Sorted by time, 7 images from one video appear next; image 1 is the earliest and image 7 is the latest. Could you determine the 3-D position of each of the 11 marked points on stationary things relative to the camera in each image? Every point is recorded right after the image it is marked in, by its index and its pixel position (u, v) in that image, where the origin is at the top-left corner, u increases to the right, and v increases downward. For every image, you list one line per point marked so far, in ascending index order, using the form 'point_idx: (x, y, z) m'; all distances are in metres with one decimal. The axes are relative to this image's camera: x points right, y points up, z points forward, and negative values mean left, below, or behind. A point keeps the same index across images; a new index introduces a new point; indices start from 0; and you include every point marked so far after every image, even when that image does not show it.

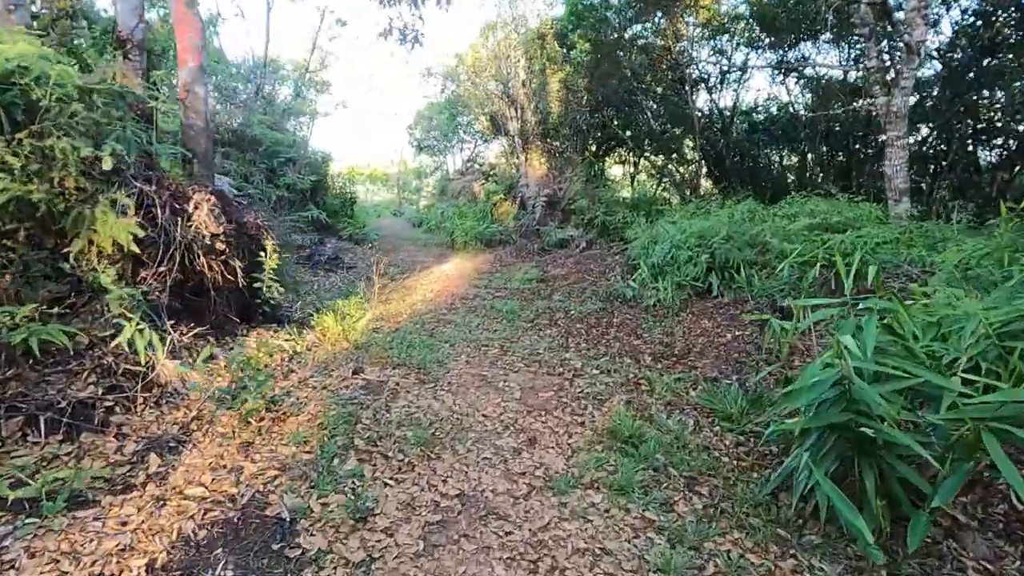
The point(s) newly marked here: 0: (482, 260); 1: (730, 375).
0: (-0.6, +0.5, +10.2) m
1: (+1.6, -0.7, +4.0) m
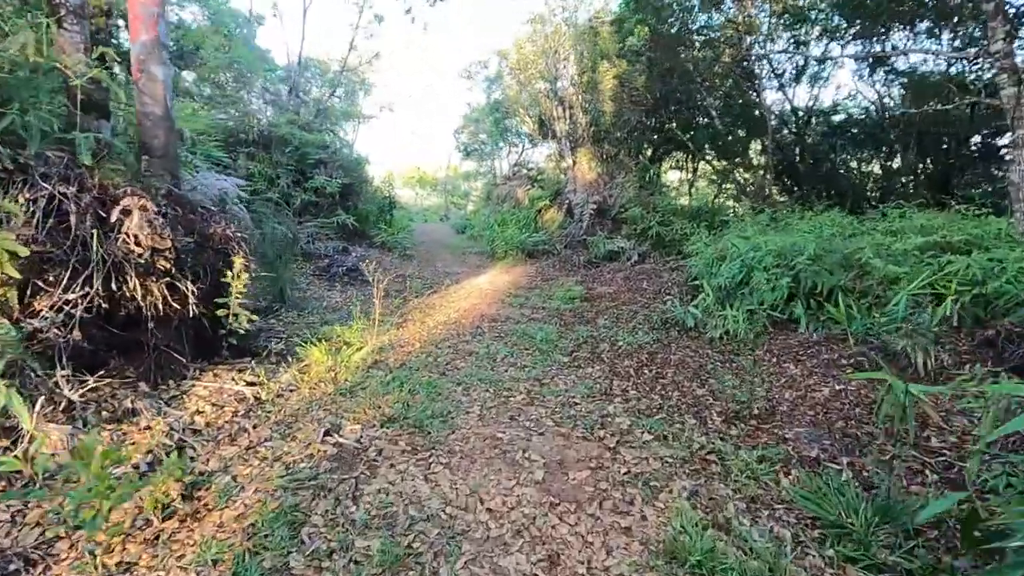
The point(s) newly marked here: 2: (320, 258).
0: (+0.2, +0.3, +9.2) m
1: (+1.8, -0.9, +2.9) m
2: (-2.6, +0.4, +7.1) m
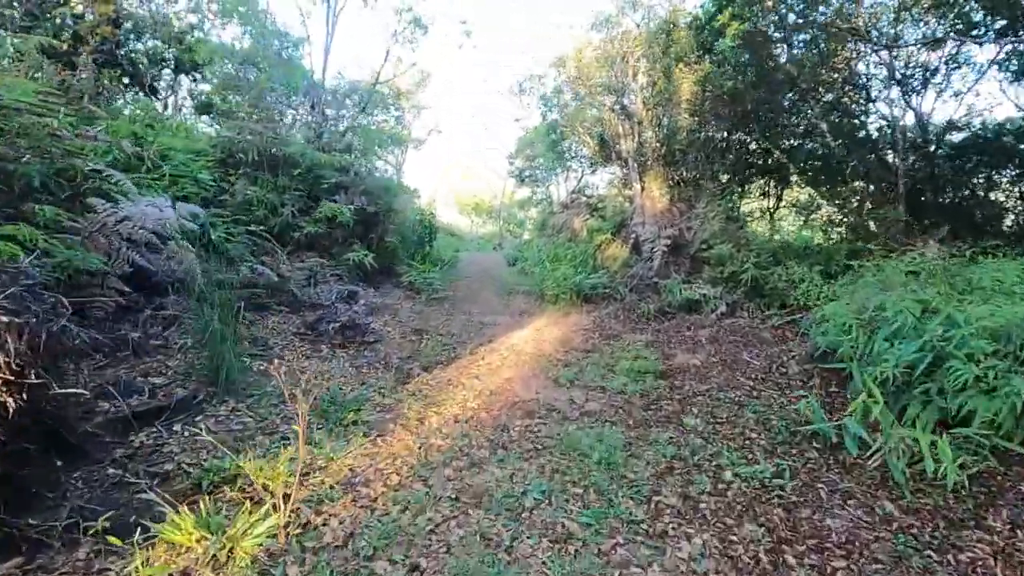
0: (+0.9, -0.5, +7.3) m
1: (+1.7, -1.4, +0.8) m
2: (-2.1, -0.2, +5.6) m
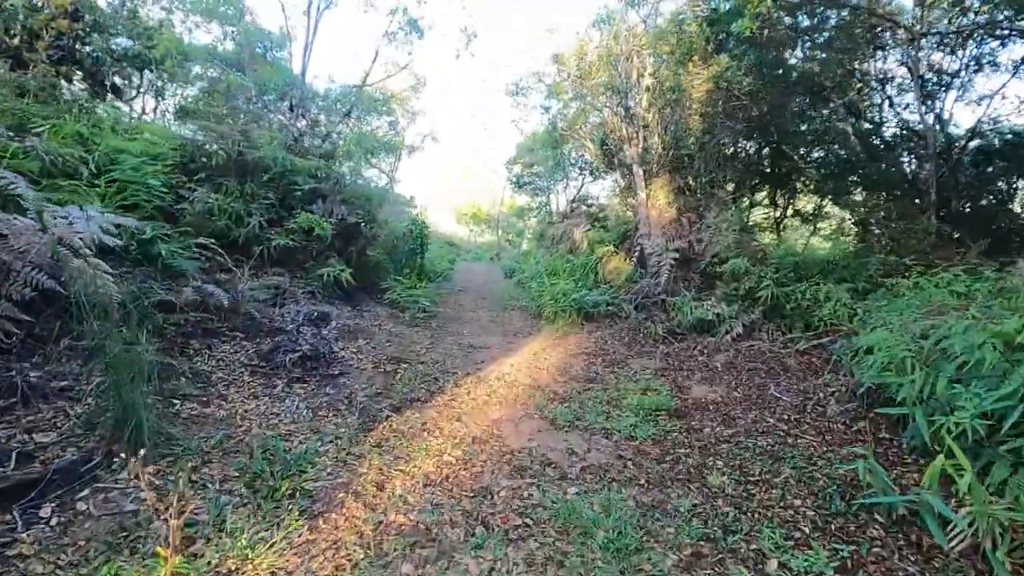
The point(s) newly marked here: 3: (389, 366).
0: (+0.8, -0.8, +6.6) m
1: (+1.6, -1.5, 0.0) m
2: (-2.2, -0.4, +4.8) m
3: (-1.1, -0.7, +4.9) m
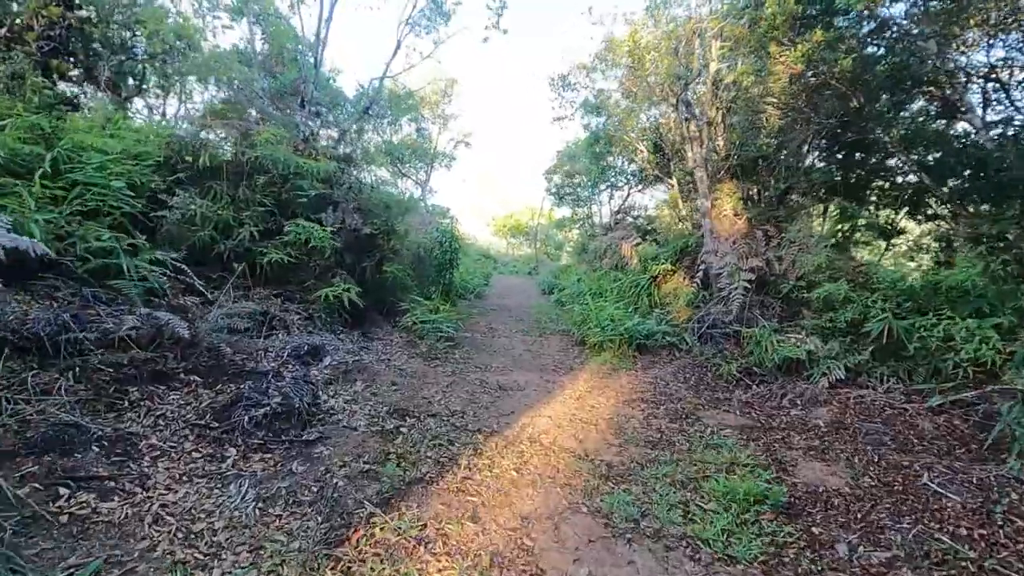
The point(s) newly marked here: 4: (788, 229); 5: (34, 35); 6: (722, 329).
0: (+1.2, -1.1, +5.3) m
1: (+1.6, -1.7, -1.3) m
2: (-1.9, -0.6, +3.7) m
3: (-0.9, -1.0, +3.7) m
4: (+3.6, +0.7, +6.9) m
5: (-5.6, +3.0, +6.2) m
6: (+2.5, -0.5, +6.4) m
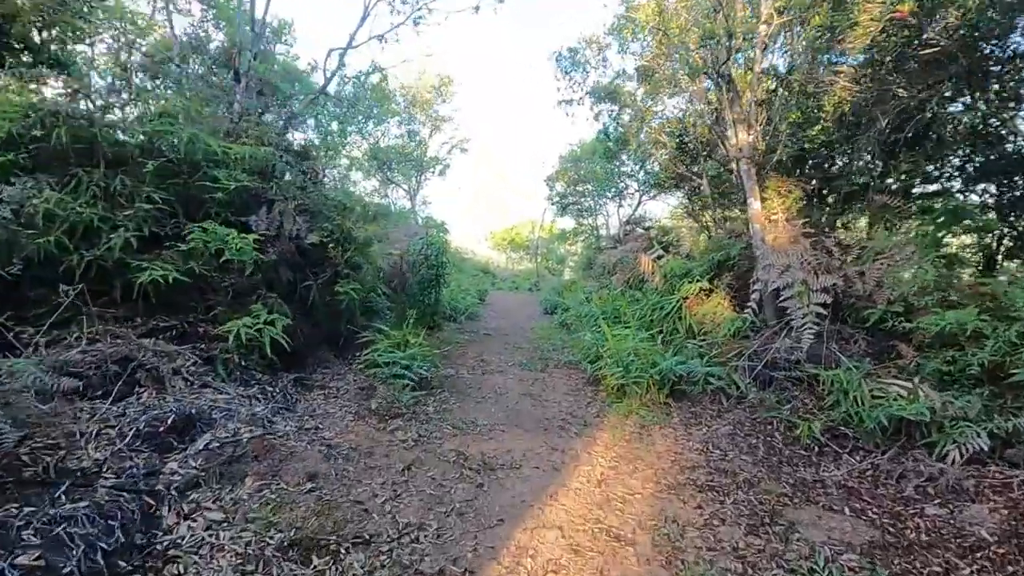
0: (+1.1, -1.3, +3.6) m
1: (+1.5, -1.7, -3.0) m
2: (-2.0, -0.8, +2.1) m
3: (-0.9, -1.1, +2.1) m
4: (+3.5, +0.5, +5.2) m
5: (-5.7, +2.7, +4.6) m
6: (+2.5, -0.7, +4.7) m
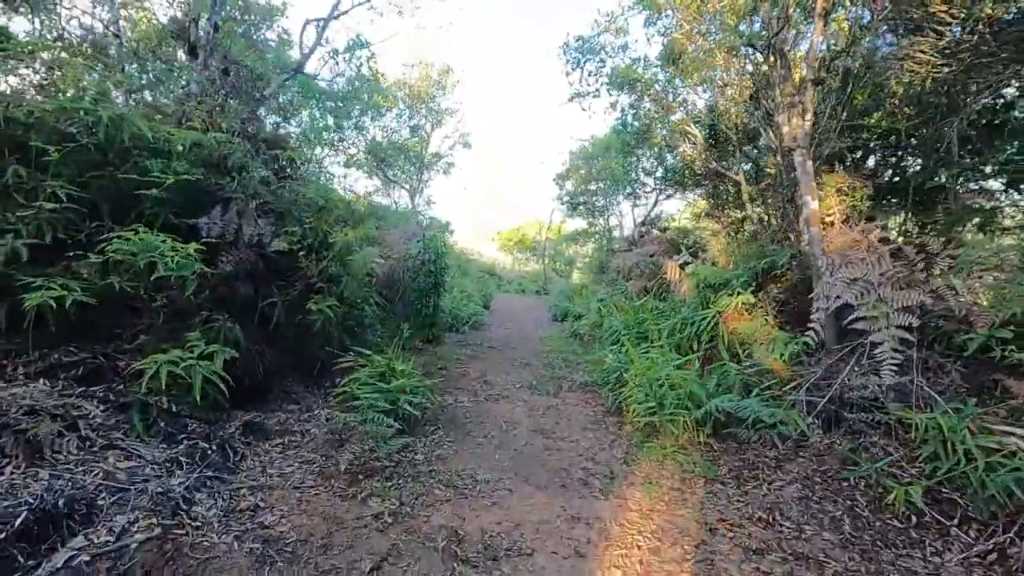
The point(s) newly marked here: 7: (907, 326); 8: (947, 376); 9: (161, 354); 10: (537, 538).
0: (+1.2, -1.4, +2.7) m
1: (+1.5, -1.8, -3.9) m
2: (-1.9, -0.9, +1.2) m
3: (-0.9, -1.3, +1.2) m
4: (+3.6, +0.3, +4.3) m
5: (-5.6, +2.6, +3.8) m
6: (+2.5, -0.9, +3.8) m
7: (+2.9, -0.2, +3.9) m
8: (+3.2, -0.6, +3.6) m
9: (-1.8, -0.4, +2.9) m
10: (+0.1, -1.3, +2.8) m
